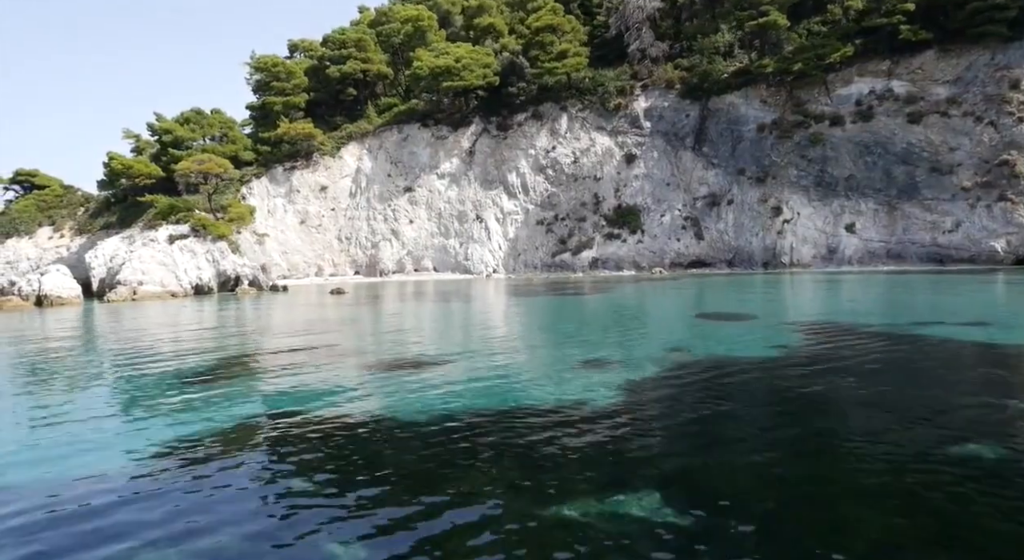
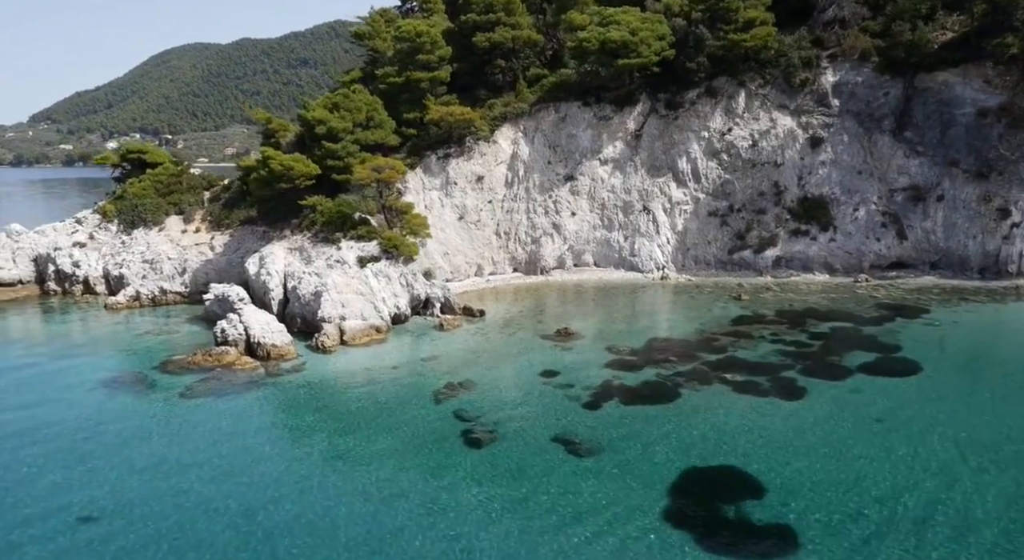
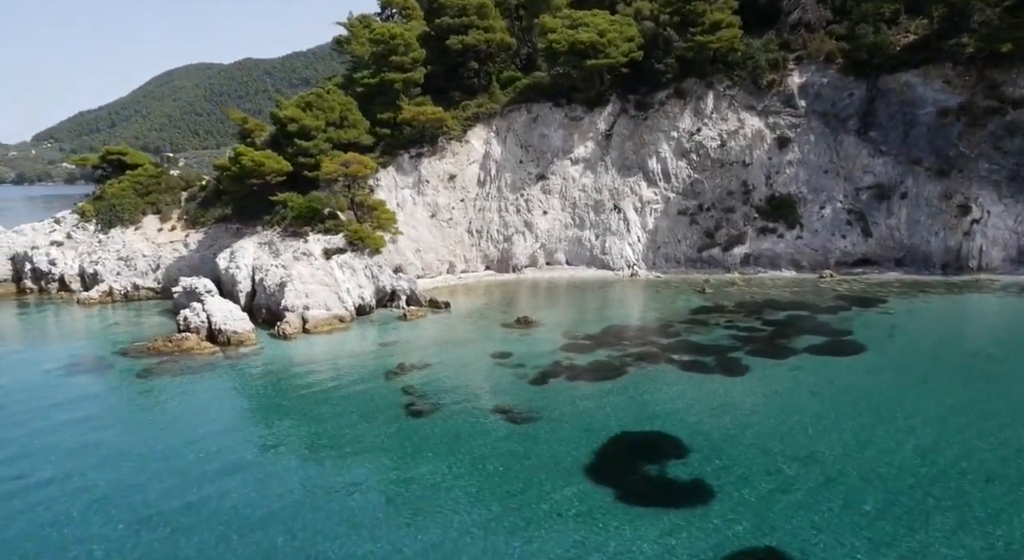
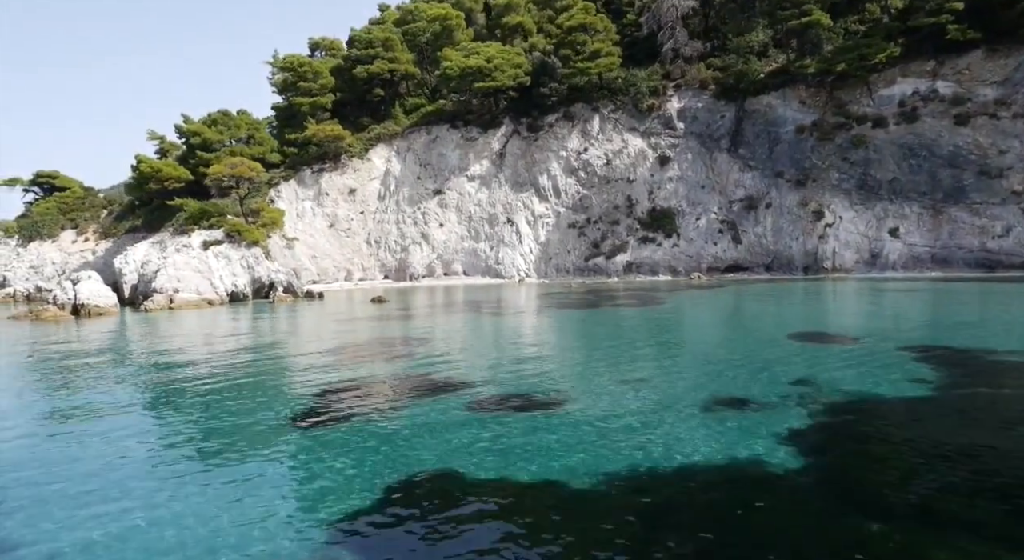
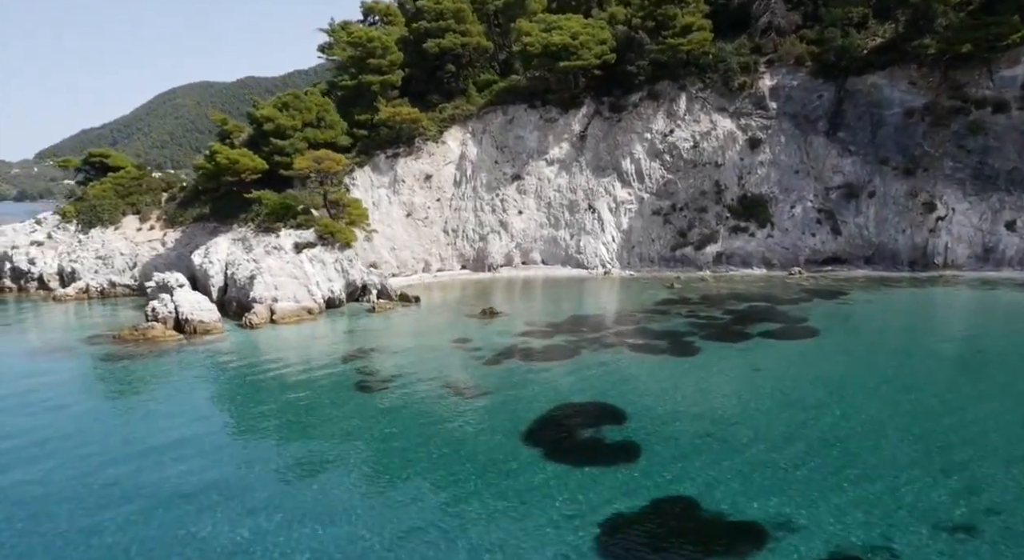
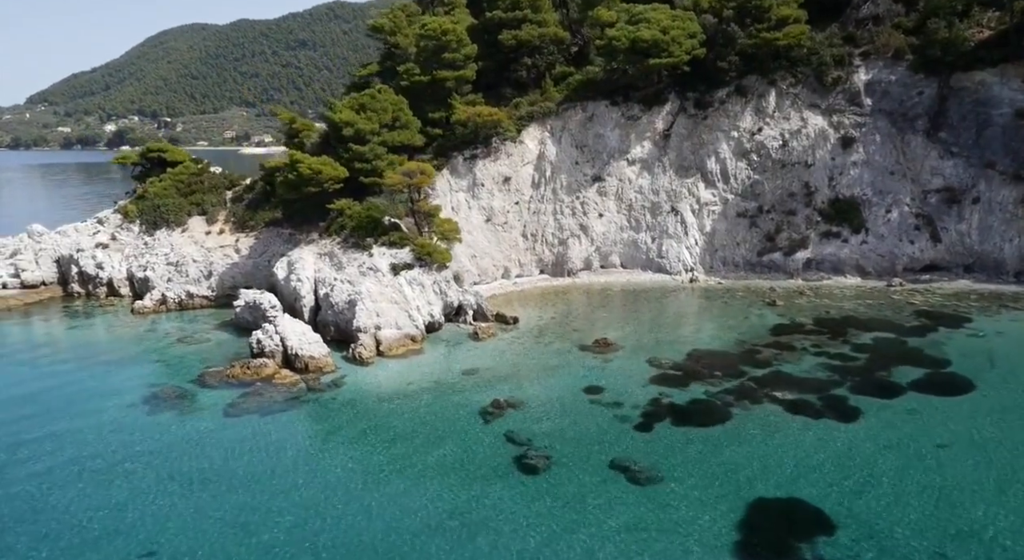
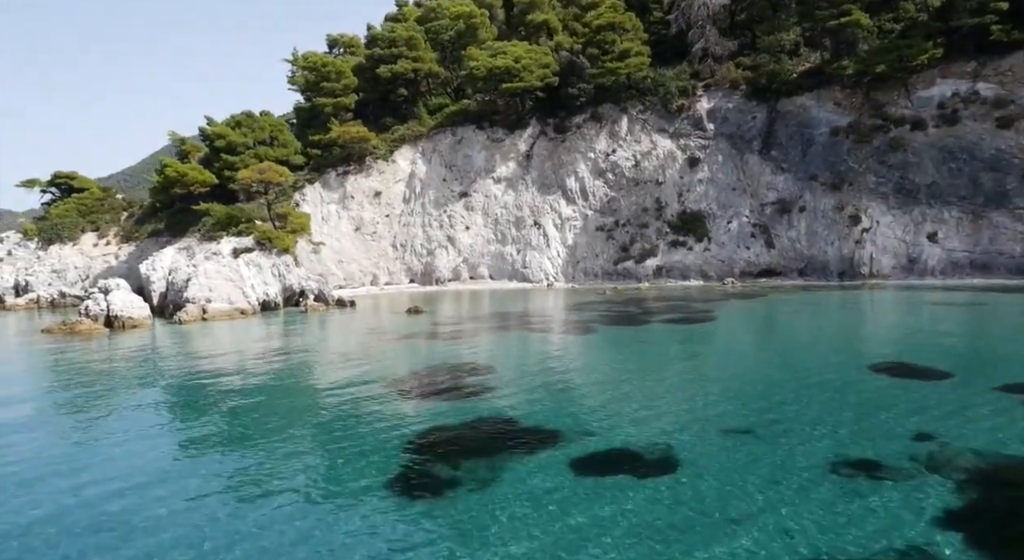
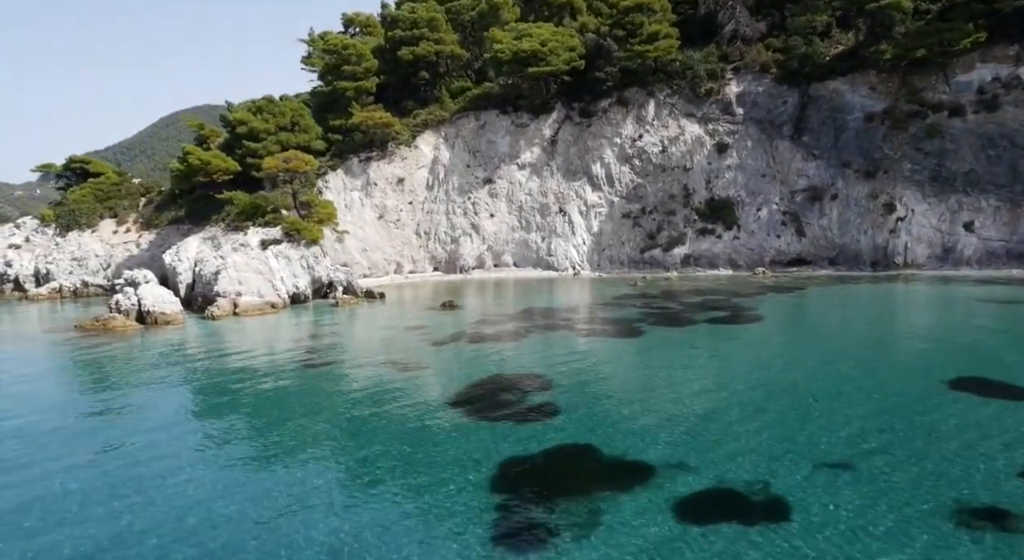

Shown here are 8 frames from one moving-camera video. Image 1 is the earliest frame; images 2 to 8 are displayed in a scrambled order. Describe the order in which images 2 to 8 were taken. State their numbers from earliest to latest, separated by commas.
4, 7, 8, 5, 3, 2, 6
